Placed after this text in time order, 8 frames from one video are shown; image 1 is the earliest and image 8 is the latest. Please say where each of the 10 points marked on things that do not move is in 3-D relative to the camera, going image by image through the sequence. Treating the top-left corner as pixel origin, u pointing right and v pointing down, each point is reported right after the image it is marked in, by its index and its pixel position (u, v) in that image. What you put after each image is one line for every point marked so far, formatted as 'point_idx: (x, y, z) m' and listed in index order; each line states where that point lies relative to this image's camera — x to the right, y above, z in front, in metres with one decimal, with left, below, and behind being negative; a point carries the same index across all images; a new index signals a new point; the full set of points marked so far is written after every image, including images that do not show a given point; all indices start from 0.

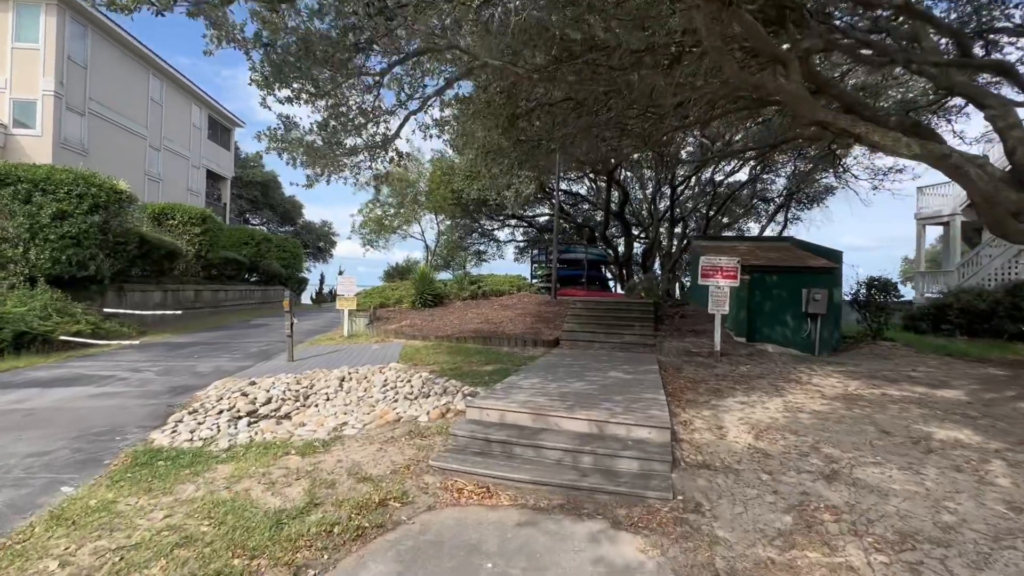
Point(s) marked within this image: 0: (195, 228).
0: (-9.9, +1.9, +15.5) m
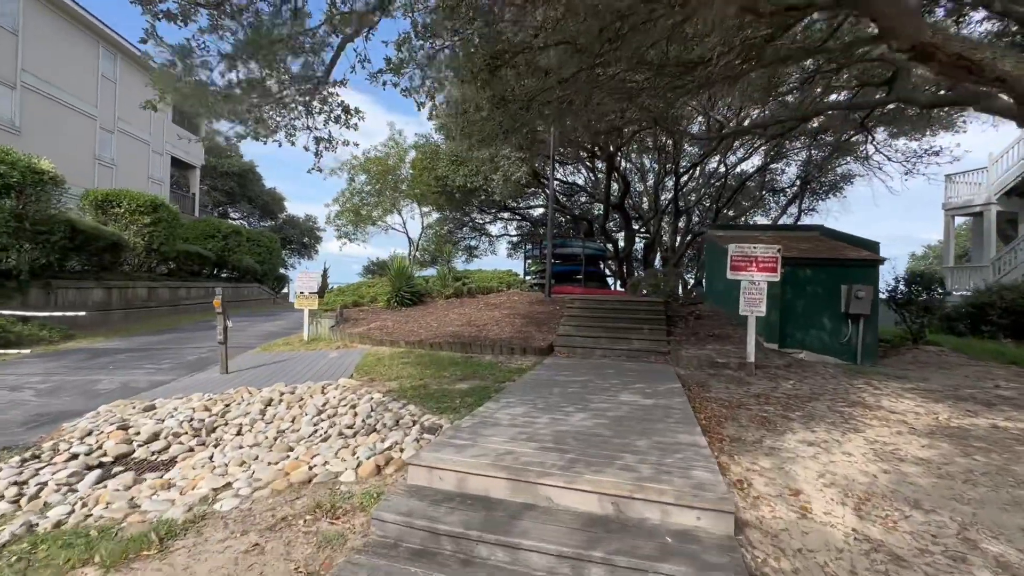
0: (-10.2, +2.0, +13.8) m
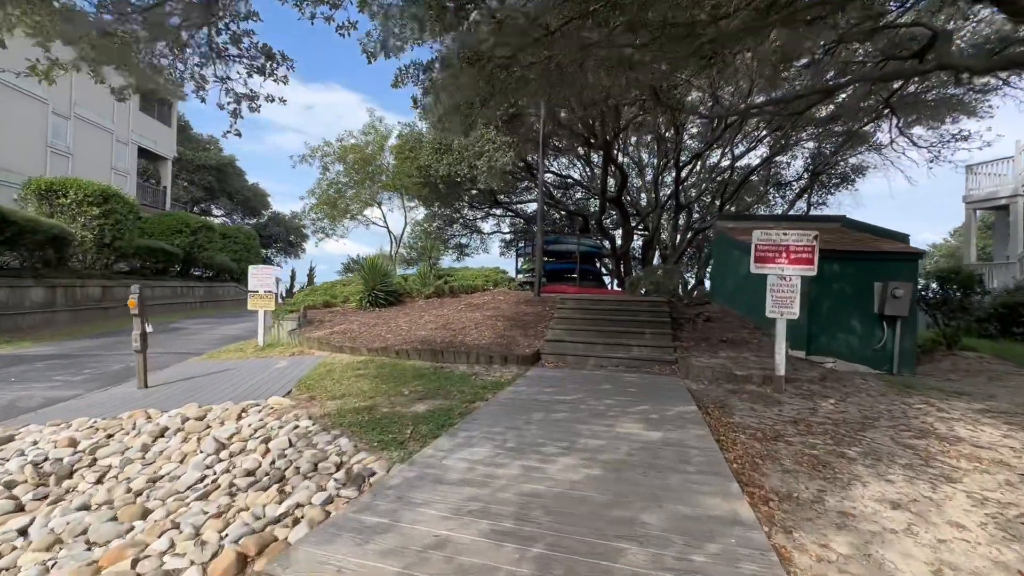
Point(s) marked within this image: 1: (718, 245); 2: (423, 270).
0: (-10.5, +2.0, +12.5) m
1: (+3.9, +0.8, +9.4) m
2: (-2.2, +0.5, +12.4) m
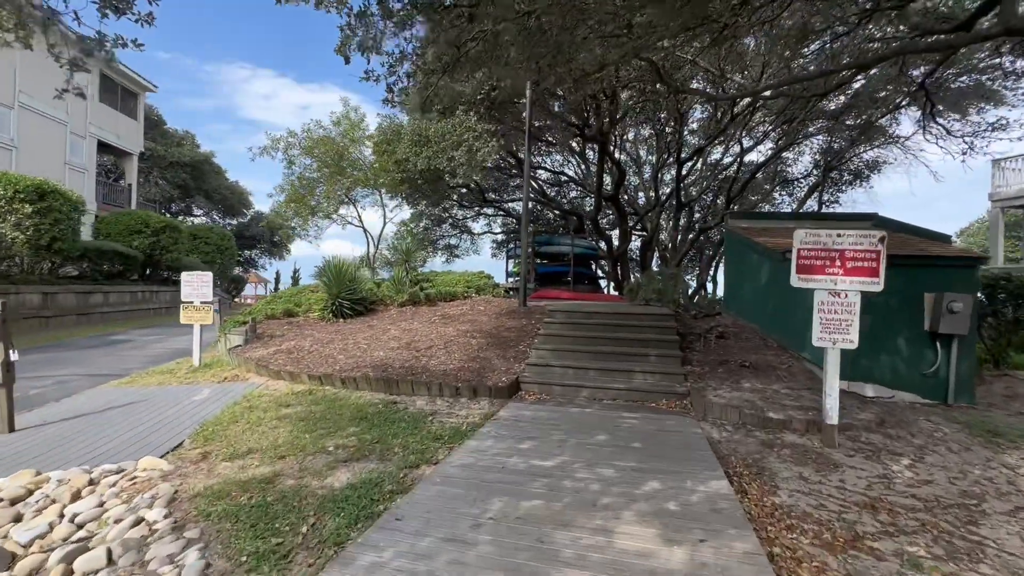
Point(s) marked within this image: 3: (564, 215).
0: (-10.9, +1.8, +11.2) m
1: (+3.6, +0.6, +8.1) m
2: (-2.6, +0.3, +11.1) m
3: (+2.0, +2.8, +18.8) m
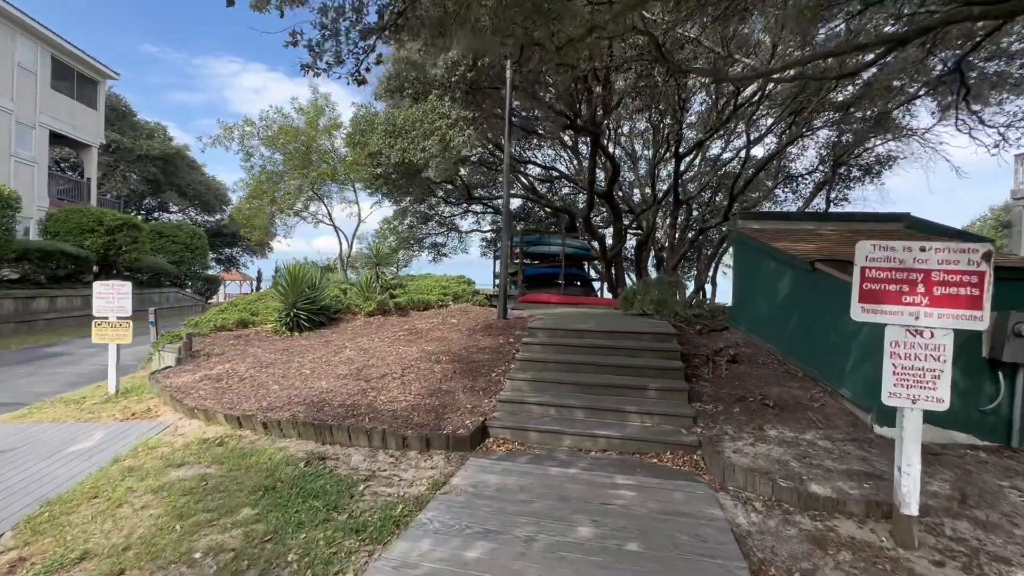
0: (-11.3, +1.7, +9.9) m
1: (+3.3, +0.5, +7.0) m
2: (-2.9, +0.2, +9.9) m
3: (+1.6, +2.7, +17.7) m
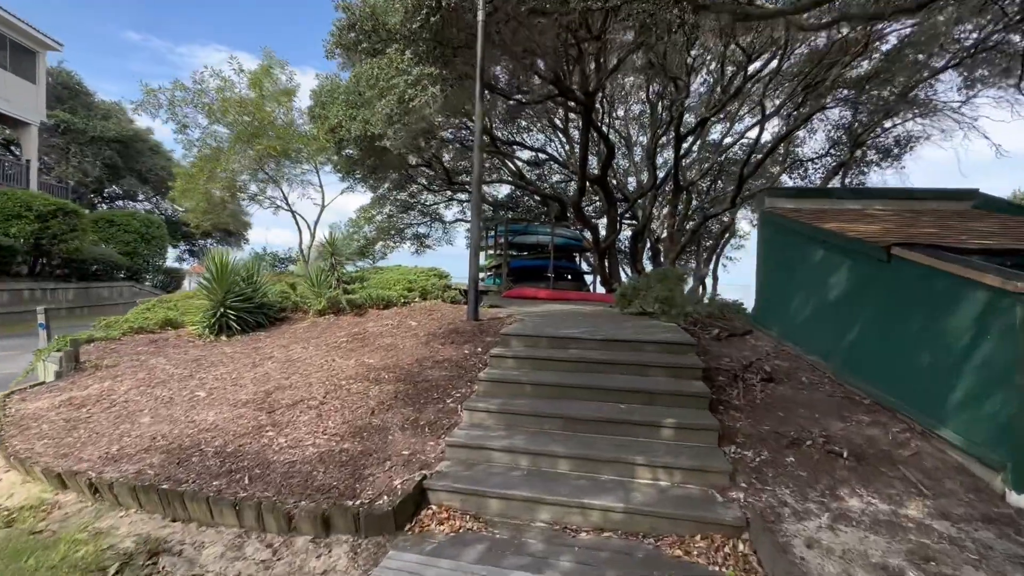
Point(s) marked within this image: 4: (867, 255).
0: (-11.6, +1.8, +8.3) m
1: (+2.9, +0.5, +5.6) m
2: (-3.3, +0.3, +8.4) m
3: (+1.1, +2.9, +16.2) m
4: (+2.8, +0.3, +4.0) m
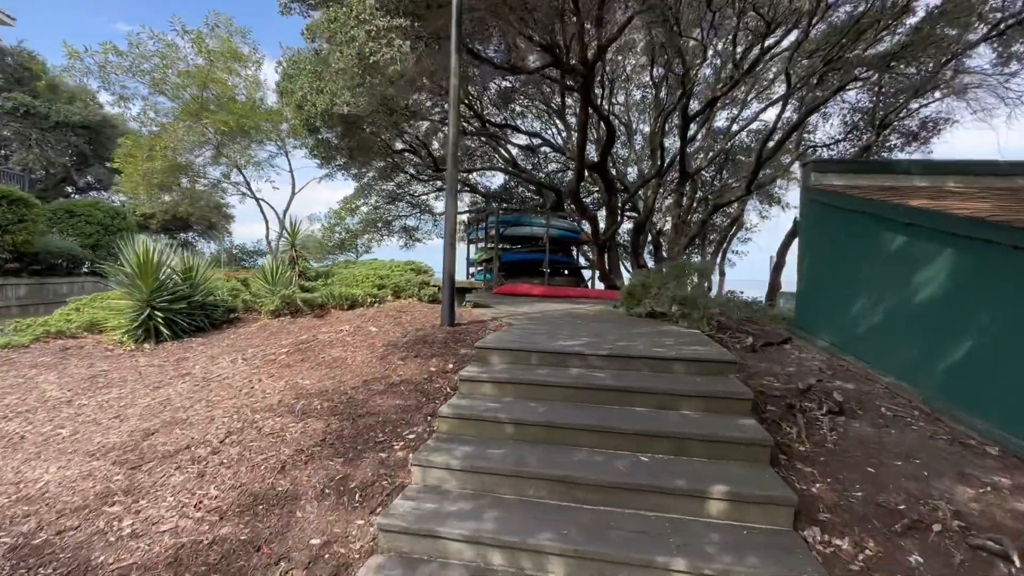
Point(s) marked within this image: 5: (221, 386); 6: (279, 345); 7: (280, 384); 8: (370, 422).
0: (-11.8, +1.9, +7.0) m
1: (+2.8, +0.5, +4.4) m
2: (-3.5, +0.3, +7.2) m
3: (+0.8, +3.0, +15.1) m
4: (+2.7, +0.3, +2.8) m
5: (-2.3, -0.8, +3.9) m
6: (-2.4, -0.6, +5.1) m
7: (-1.8, -0.7, +3.8) m
8: (-0.9, -0.8, +3.1) m
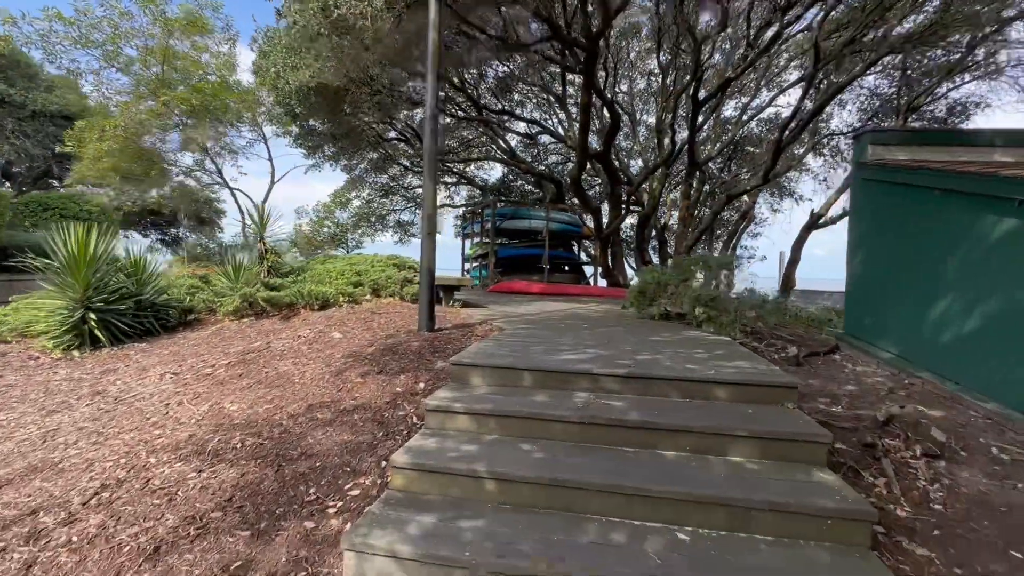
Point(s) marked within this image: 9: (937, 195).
0: (-11.9, +1.9, +6.2) m
1: (+2.7, +0.6, +3.6) m
2: (-3.5, +0.4, +6.4) m
3: (+0.8, +3.1, +14.2) m
4: (+2.6, +0.3, +2.0) m
5: (-2.3, -0.7, +3.1) m
6: (-2.4, -0.6, +4.2) m
7: (-1.8, -0.7, +3.0) m
8: (-1.0, -0.8, +2.3) m
9: (+2.7, +0.6, +3.1) m
